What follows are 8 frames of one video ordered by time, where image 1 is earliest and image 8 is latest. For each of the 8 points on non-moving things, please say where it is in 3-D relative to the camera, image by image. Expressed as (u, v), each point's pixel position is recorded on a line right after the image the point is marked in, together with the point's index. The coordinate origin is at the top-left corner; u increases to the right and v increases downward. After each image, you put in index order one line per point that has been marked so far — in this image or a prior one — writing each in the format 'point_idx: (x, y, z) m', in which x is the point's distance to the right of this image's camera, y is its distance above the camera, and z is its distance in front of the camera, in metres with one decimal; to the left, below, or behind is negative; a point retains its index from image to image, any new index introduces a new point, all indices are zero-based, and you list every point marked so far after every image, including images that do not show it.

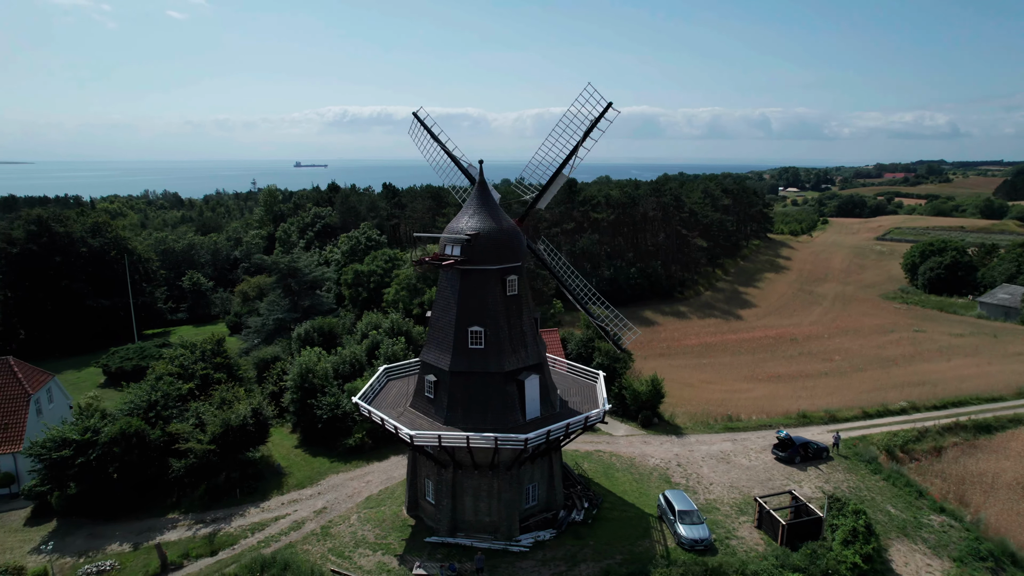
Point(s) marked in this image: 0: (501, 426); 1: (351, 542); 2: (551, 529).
0: (-0.3, -3.8, +18.3) m
1: (-4.7, -7.2, +18.9) m
2: (+1.0, -6.9, +19.1) m
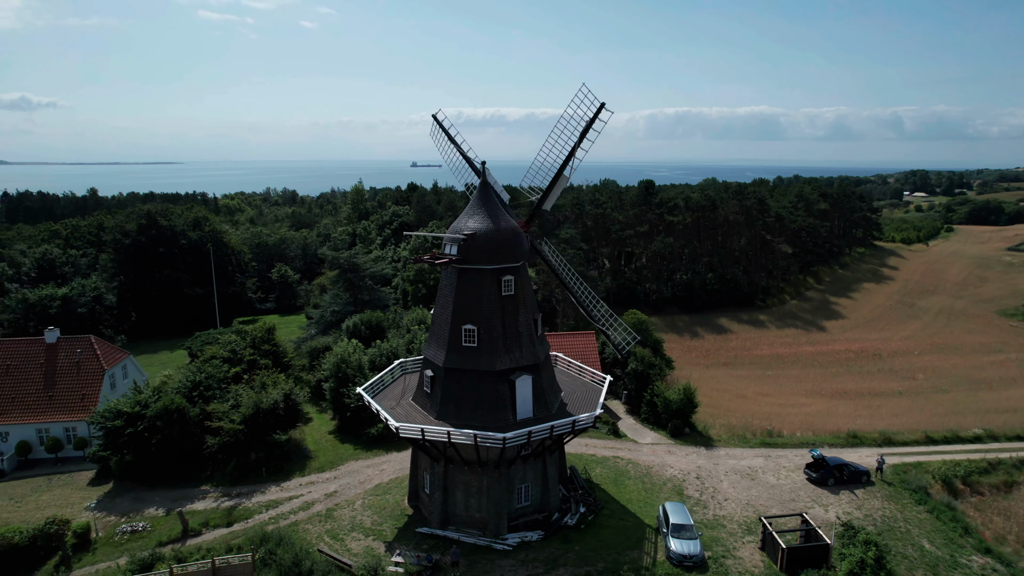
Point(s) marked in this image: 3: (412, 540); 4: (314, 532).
0: (-0.6, -3.8, +18.6) m
1: (-4.9, -7.1, +19.8) m
2: (+0.7, -7.0, +19.1) m
3: (-2.9, -7.2, +18.8) m
4: (-5.8, -7.2, +19.4) m
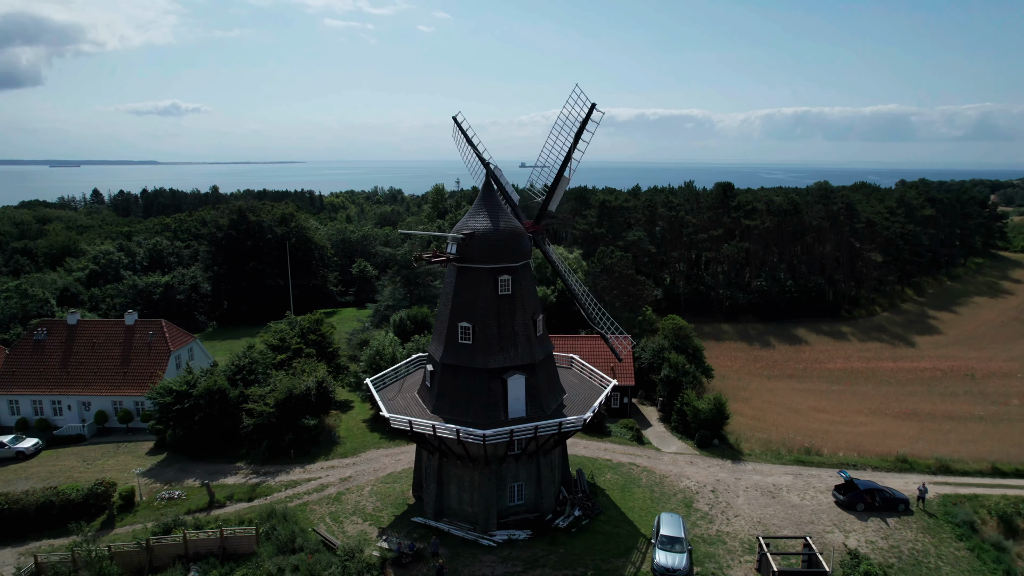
0: (-0.9, -3.8, +18.9) m
1: (-5.1, -6.9, +20.8) m
2: (+0.4, -7.0, +19.2) m
3: (-3.2, -7.0, +19.5) m
4: (-6.0, -7.0, +20.6) m
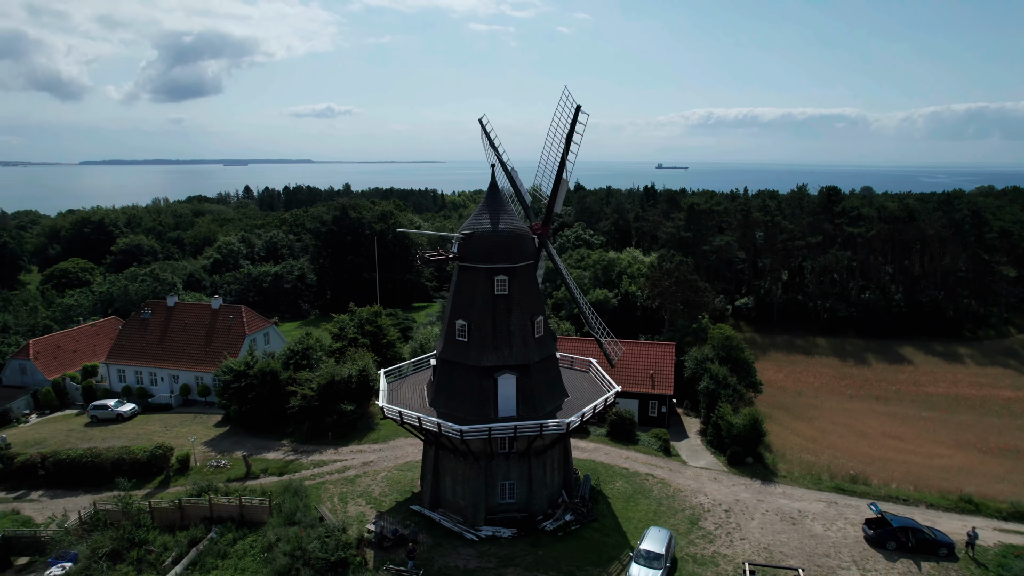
0: (-1.2, -3.7, +19.3) m
1: (-5.0, -6.7, +22.0) m
2: (0.0, -7.0, +19.4) m
3: (-3.5, -6.9, +20.4) m
4: (-6.0, -6.7, +21.9) m
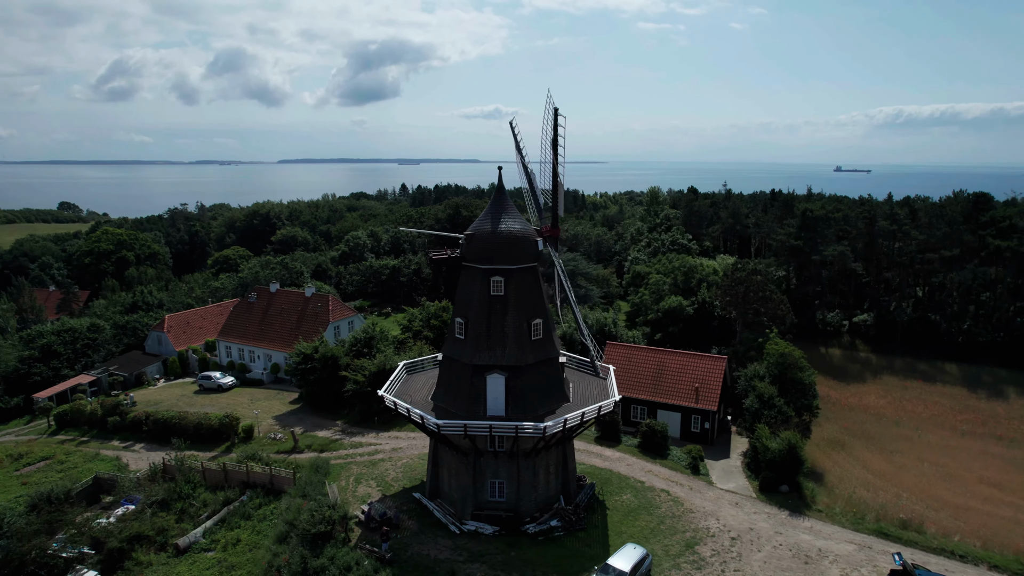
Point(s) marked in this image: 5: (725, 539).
0: (-1.5, -3.7, +19.8) m
1: (-4.8, -6.5, +23.3) m
2: (-0.5, -7.0, +19.6) m
3: (-3.6, -6.8, +21.4) m
4: (-5.7, -6.5, +23.5) m
5: (+6.4, -7.5, +19.8) m
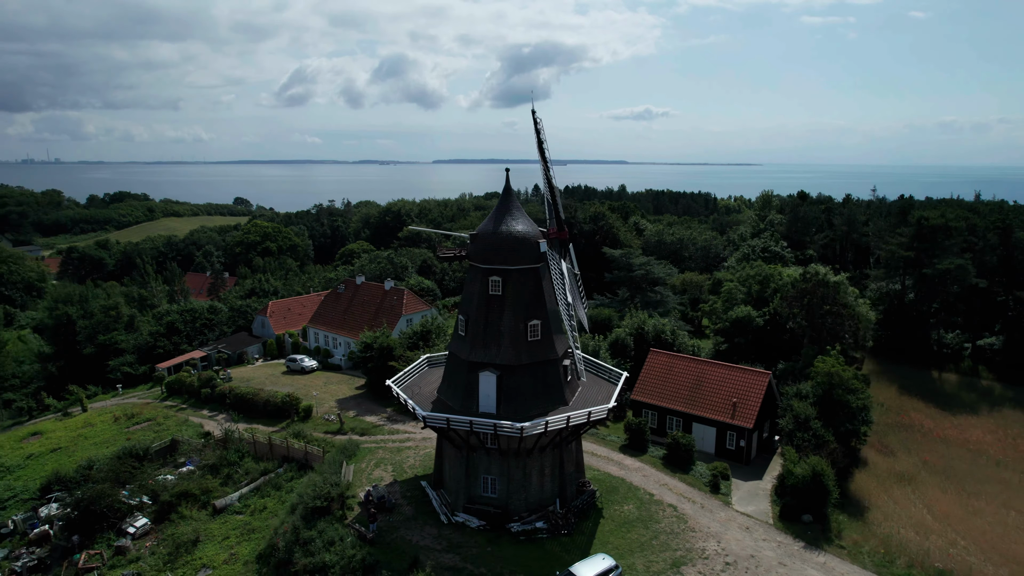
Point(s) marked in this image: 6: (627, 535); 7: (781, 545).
0: (-1.7, -3.6, +20.4) m
1: (-4.2, -6.3, +24.5) m
2: (-0.9, -7.0, +20.0) m
3: (-3.5, -6.7, +22.4) m
4: (-5.2, -6.3, +24.9) m
5: (+5.9, -7.8, +18.8) m
6: (+3.5, -7.4, +19.8) m
7: (+8.1, -7.7, +19.8) m
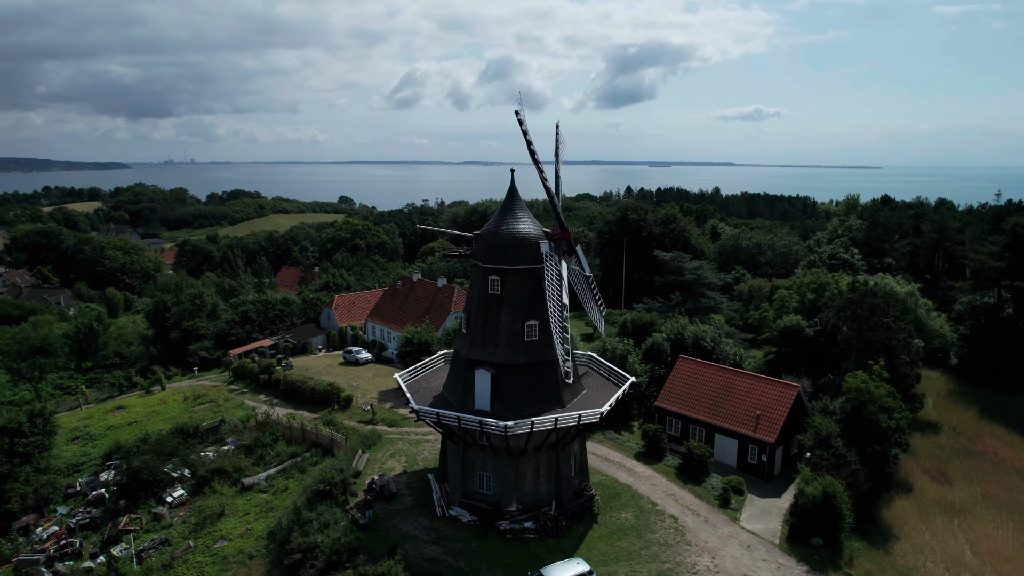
0: (-1.8, -3.6, +20.8) m
1: (-3.8, -6.2, +25.3) m
2: (-1.1, -7.0, +20.3) m
3: (-3.4, -6.5, +23.0) m
4: (-4.6, -6.1, +25.8) m
5: (+5.3, -7.9, +18.1) m
6: (+3.1, -7.5, +19.4) m
7: (+7.7, -7.9, +18.8) m
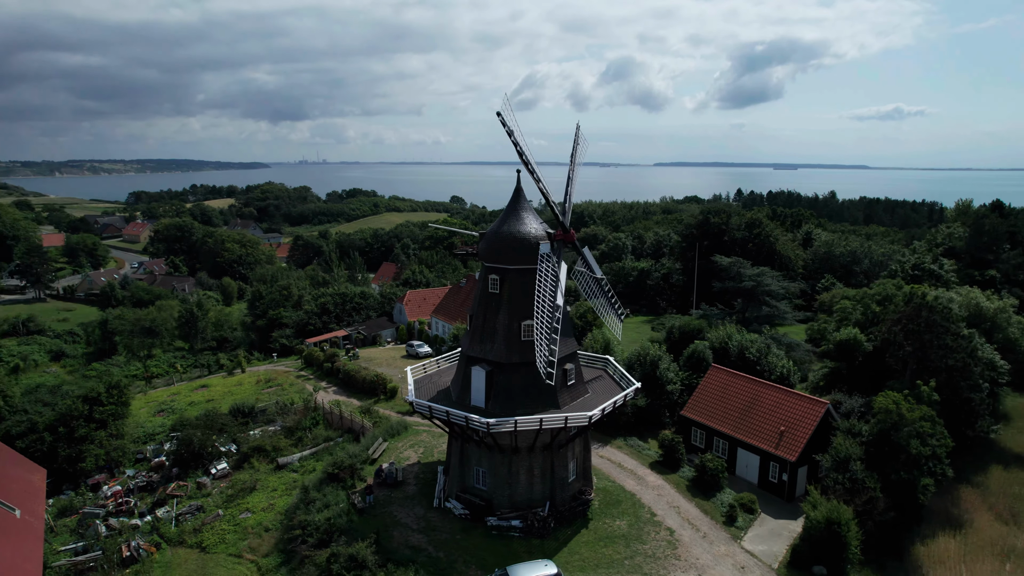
0: (-1.8, -3.5, +21.2) m
1: (-3.1, -6.1, +26.0) m
2: (-1.4, -6.9, +20.6) m
3: (-3.2, -6.4, +23.7) m
4: (-3.9, -6.0, +26.6) m
5: (+4.6, -8.1, +17.4) m
6: (+2.7, -7.5, +19.1) m
7: (+7.1, -8.1, +17.7) m
